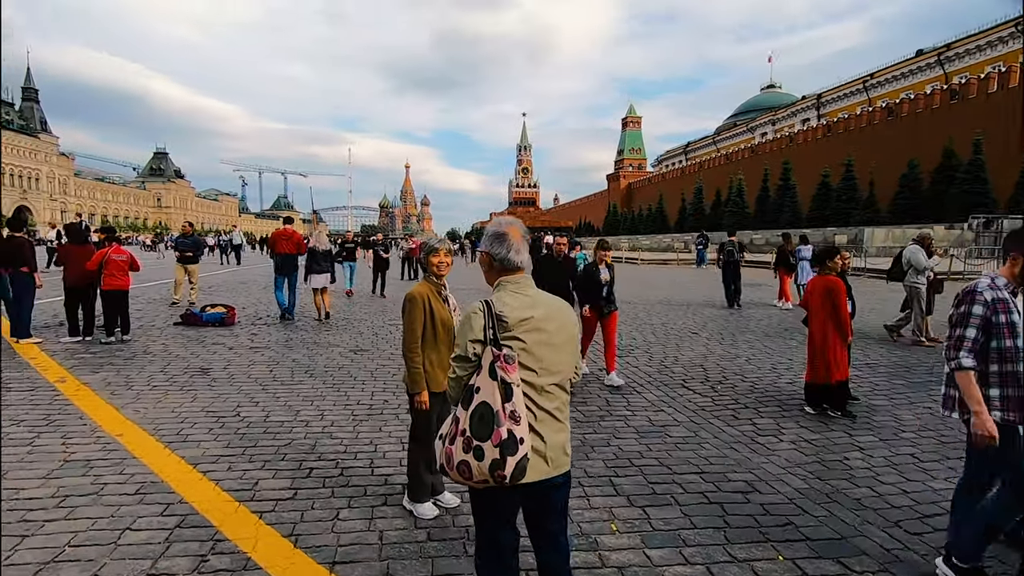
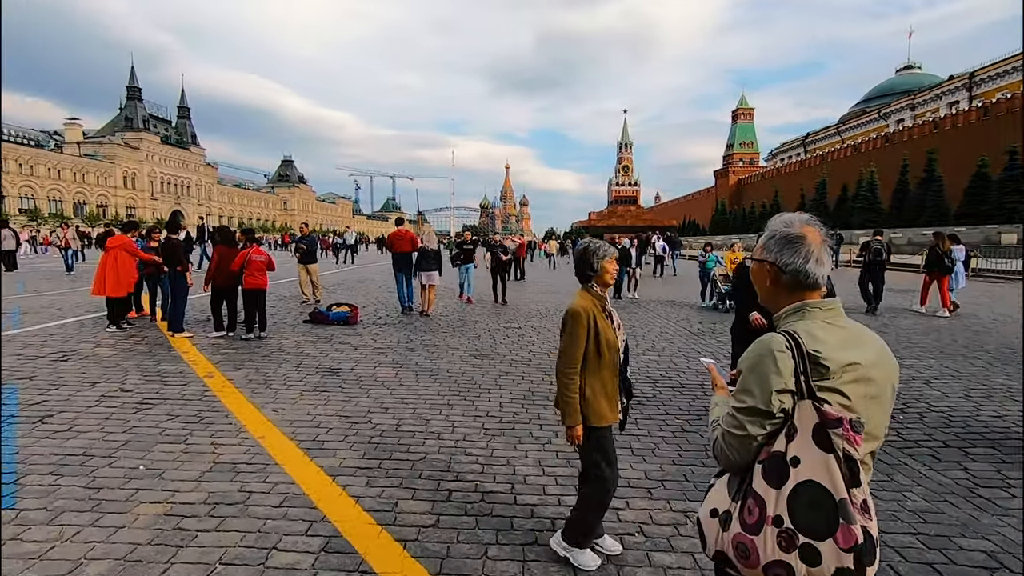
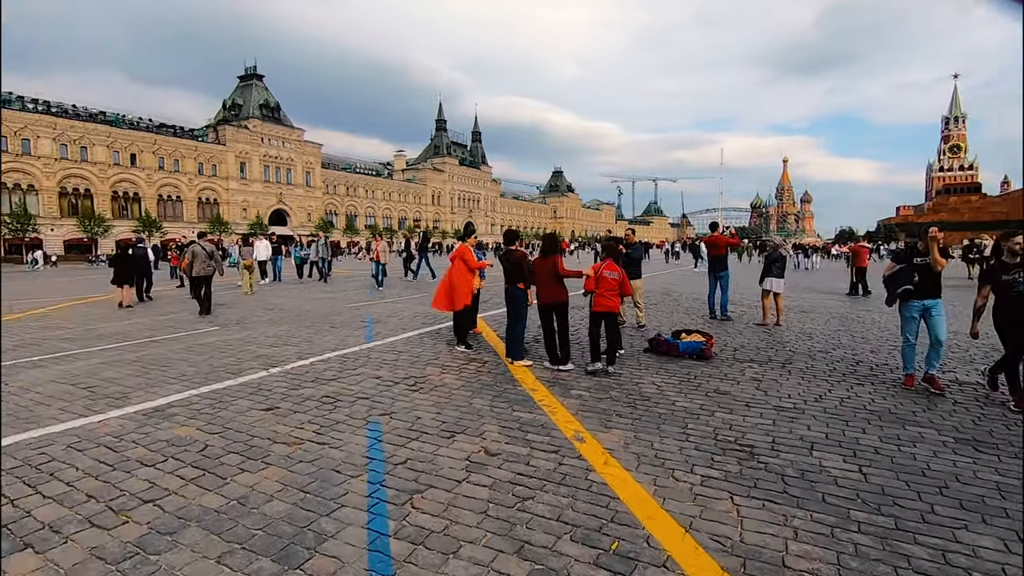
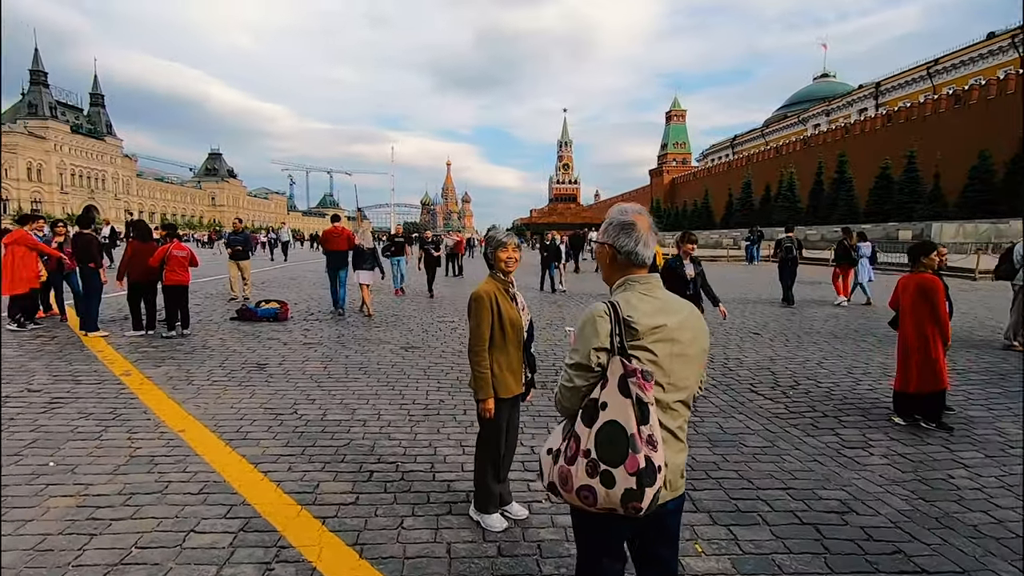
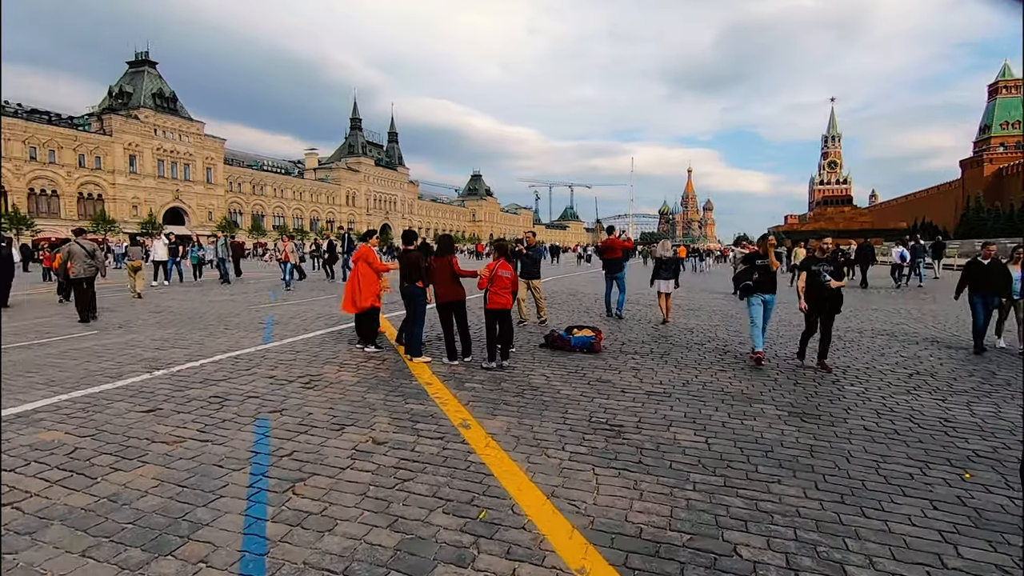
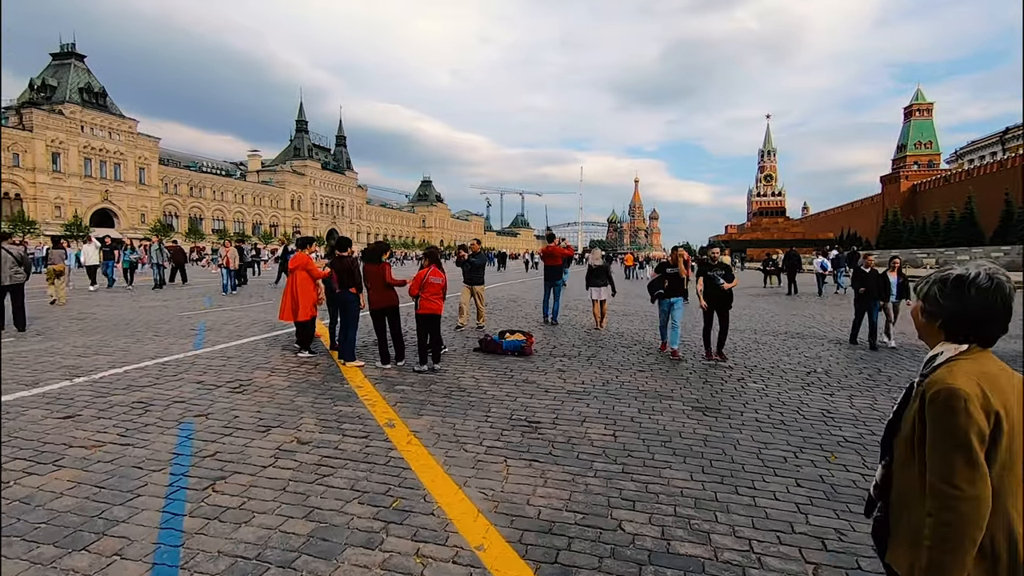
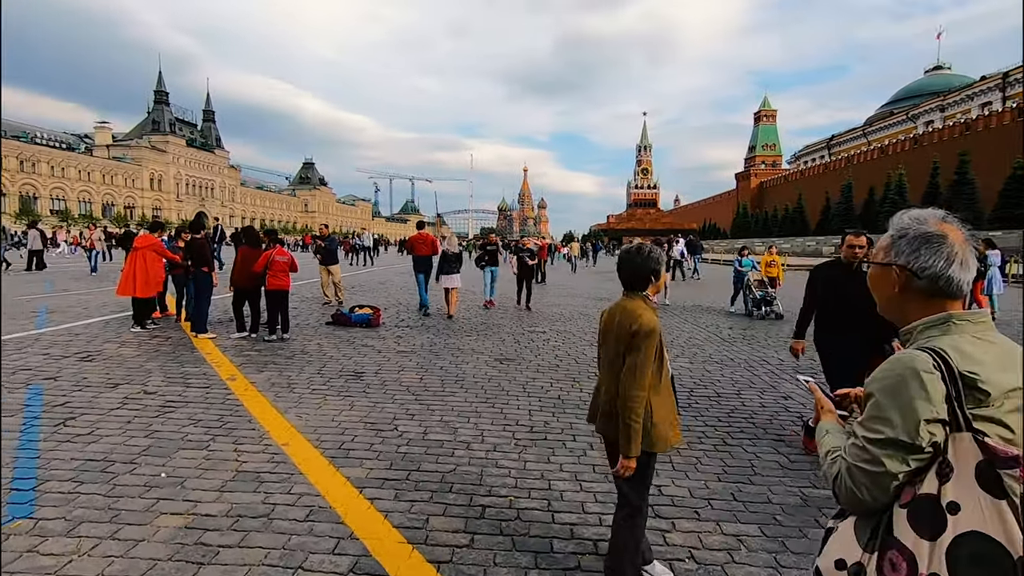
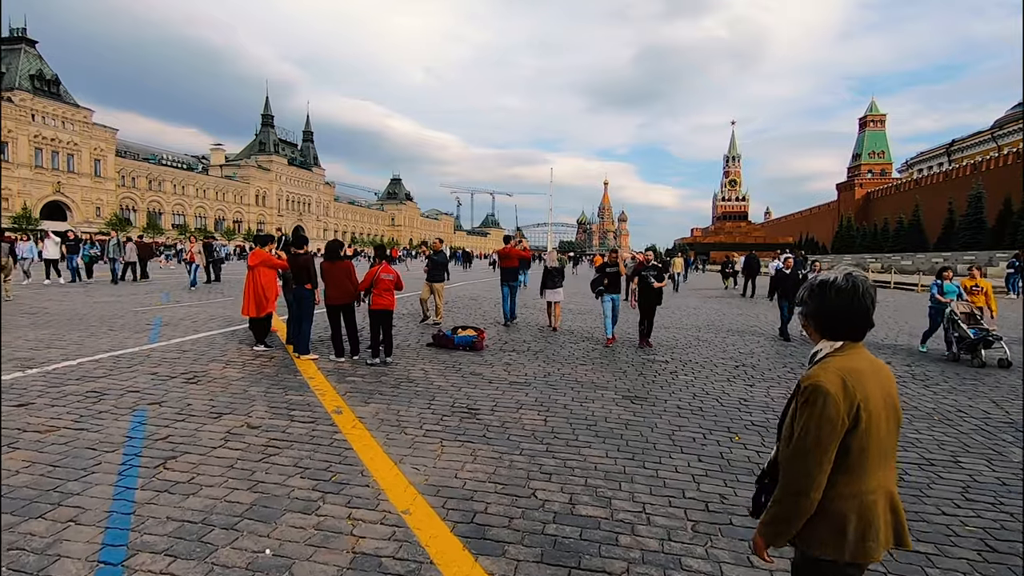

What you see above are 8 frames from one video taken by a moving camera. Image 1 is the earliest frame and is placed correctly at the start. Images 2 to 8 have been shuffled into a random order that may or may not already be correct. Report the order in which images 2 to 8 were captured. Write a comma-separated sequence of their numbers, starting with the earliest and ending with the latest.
4, 2, 7, 8, 6, 5, 3
